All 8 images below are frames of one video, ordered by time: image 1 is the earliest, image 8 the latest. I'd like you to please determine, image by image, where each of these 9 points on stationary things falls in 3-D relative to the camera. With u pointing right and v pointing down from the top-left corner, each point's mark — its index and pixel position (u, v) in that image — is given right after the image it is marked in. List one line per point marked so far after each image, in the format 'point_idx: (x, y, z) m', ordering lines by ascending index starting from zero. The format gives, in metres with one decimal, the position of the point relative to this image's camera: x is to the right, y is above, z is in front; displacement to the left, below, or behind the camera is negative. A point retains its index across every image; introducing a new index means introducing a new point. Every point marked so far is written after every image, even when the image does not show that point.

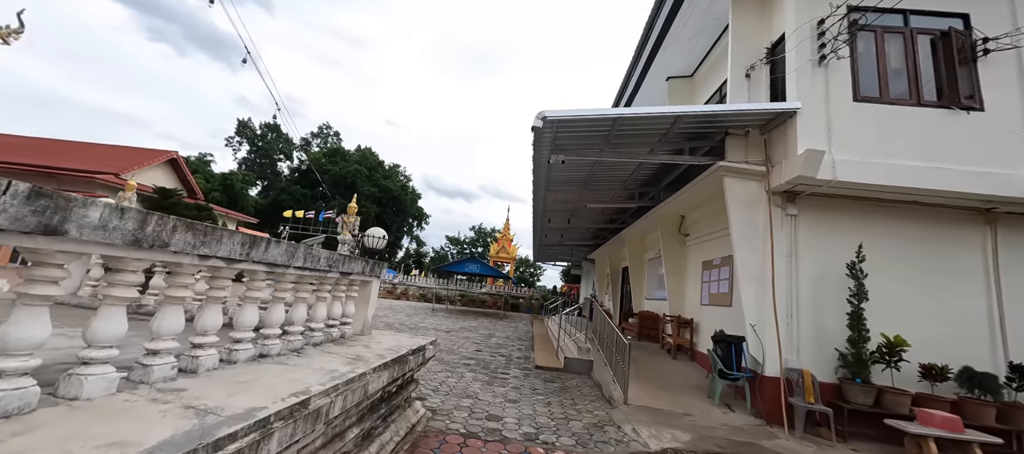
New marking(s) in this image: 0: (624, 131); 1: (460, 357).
0: (+1.5, +1.3, +5.2) m
1: (-0.9, -2.4, +7.1) m
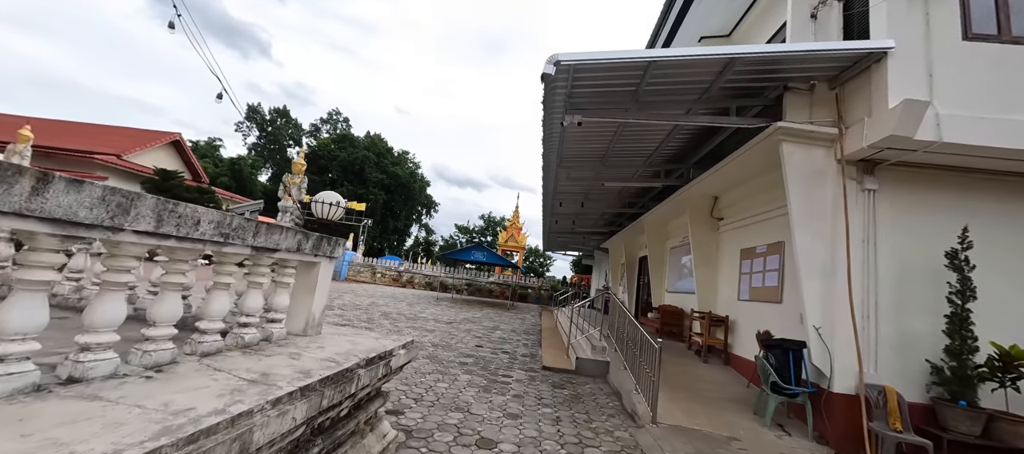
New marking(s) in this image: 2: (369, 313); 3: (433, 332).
0: (+1.6, +1.6, +4.2) m
1: (-0.9, -2.1, +6.2) m
2: (-3.7, -2.2, +9.9) m
3: (-1.6, -2.1, +8.0) m
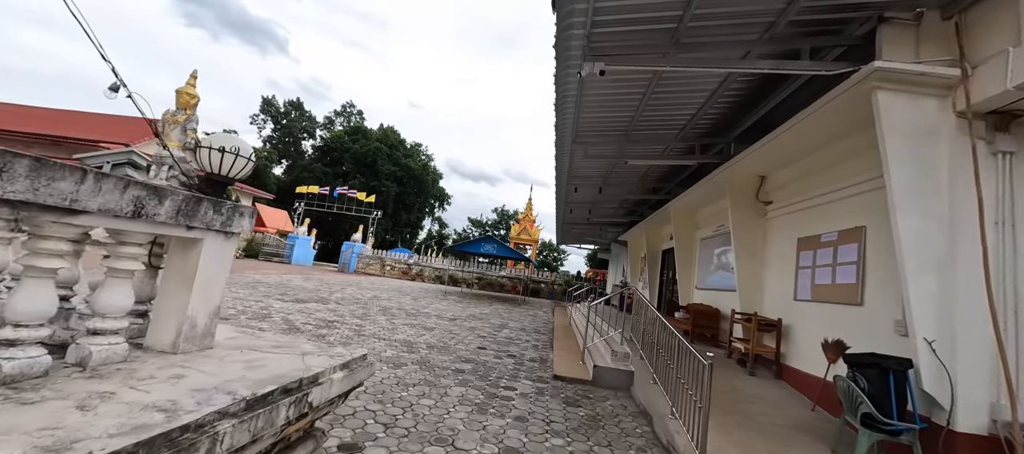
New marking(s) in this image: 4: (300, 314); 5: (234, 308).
0: (+1.6, +1.7, +3.2) m
1: (-0.8, -1.8, +5.3) m
2: (-3.4, -1.9, +9.2) m
3: (-1.4, -1.9, +7.1) m
4: (-3.9, -1.6, +7.1) m
5: (-5.0, -1.5, +6.9) m
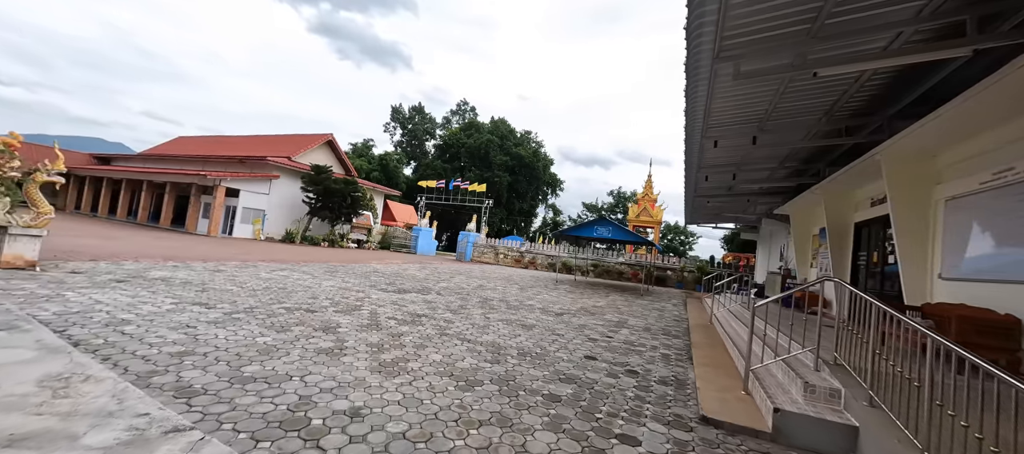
0: (+1.9, +2.1, +1.1) m
1: (+0.4, -1.5, +3.9) m
2: (-1.0, -1.5, +8.4) m
3: (+0.3, -1.5, +5.9) m
4: (-2.1, -1.3, +6.5) m
5: (-3.2, -1.3, +6.7) m
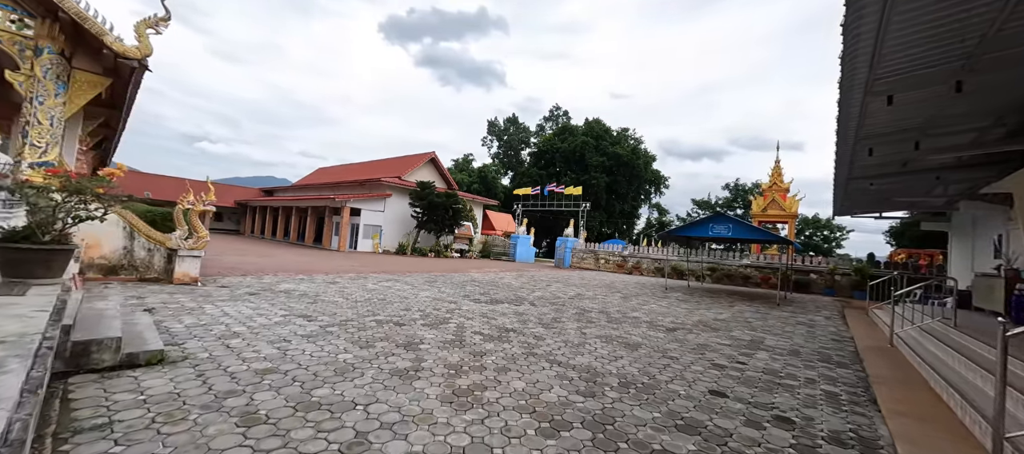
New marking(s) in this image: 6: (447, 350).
0: (+1.7, +2.2, 0.0) m
1: (+1.2, -1.5, +3.0) m
2: (+1.0, -1.6, +7.7) m
3: (+1.6, -1.5, +4.9) m
4: (-0.5, -1.5, +6.1) m
5: (-1.5, -1.4, +6.6) m
6: (-0.7, -1.4, +4.3) m
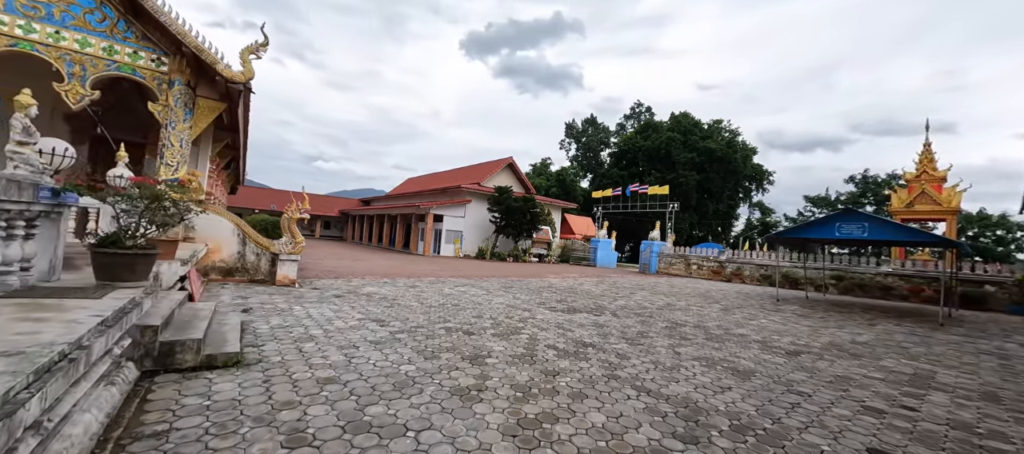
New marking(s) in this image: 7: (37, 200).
0: (+1.5, +2.3, -0.9) m
1: (+1.7, -1.5, +2.2) m
2: (+2.4, -1.6, +6.8) m
3: (+2.4, -1.5, +3.9) m
4: (+0.6, -1.5, +5.6) m
5: (-0.3, -1.5, +6.2) m
6: (0.0, -1.4, +3.9) m
7: (-3.0, +0.2, +2.5) m
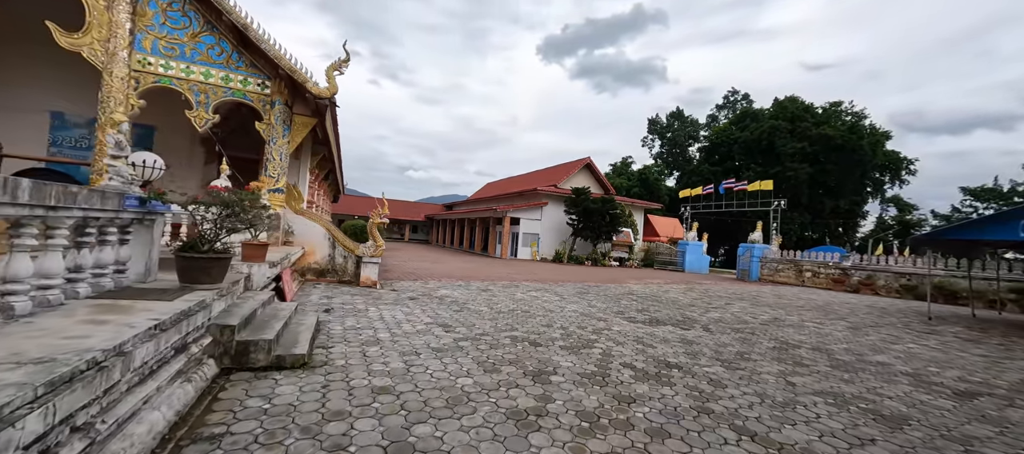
0: (+1.0, +2.3, -1.5) m
1: (+1.9, -1.4, +1.4) m
2: (+3.6, -1.6, +5.8) m
3: (+3.0, -1.5, +3.0) m
4: (+1.5, -1.5, +4.9) m
5: (+0.8, -1.5, +5.8) m
6: (+0.6, -1.4, +3.4) m
7: (-2.7, +0.1, +2.7) m
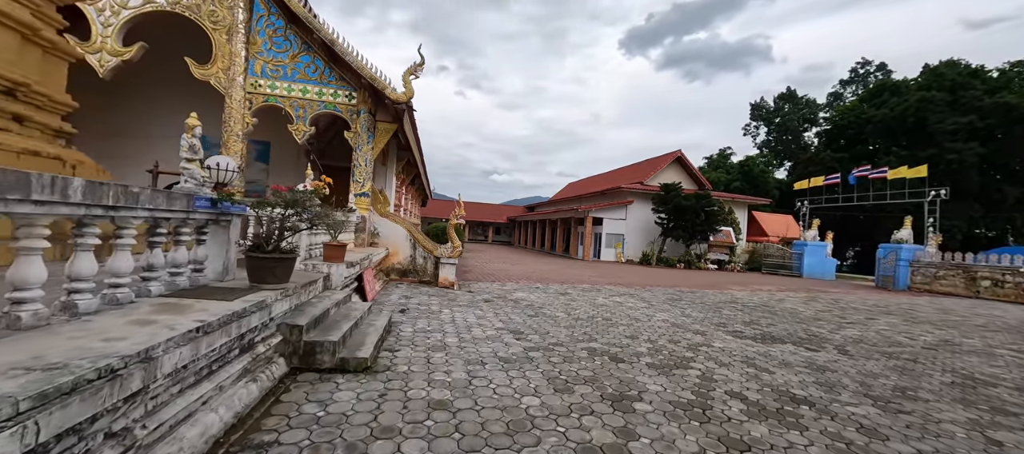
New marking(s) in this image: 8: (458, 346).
0: (+0.5, +2.3, -2.1) m
1: (+2.0, -1.4, +0.5) m
2: (+4.5, -1.6, +4.4) m
3: (+3.4, -1.4, +1.8) m
4: (+2.4, -1.5, +4.0) m
5: (+1.8, -1.5, +5.0) m
6: (+1.2, -1.4, +2.7) m
7: (-2.2, +0.1, +2.7) m
8: (-0.6, -1.4, +4.4) m
